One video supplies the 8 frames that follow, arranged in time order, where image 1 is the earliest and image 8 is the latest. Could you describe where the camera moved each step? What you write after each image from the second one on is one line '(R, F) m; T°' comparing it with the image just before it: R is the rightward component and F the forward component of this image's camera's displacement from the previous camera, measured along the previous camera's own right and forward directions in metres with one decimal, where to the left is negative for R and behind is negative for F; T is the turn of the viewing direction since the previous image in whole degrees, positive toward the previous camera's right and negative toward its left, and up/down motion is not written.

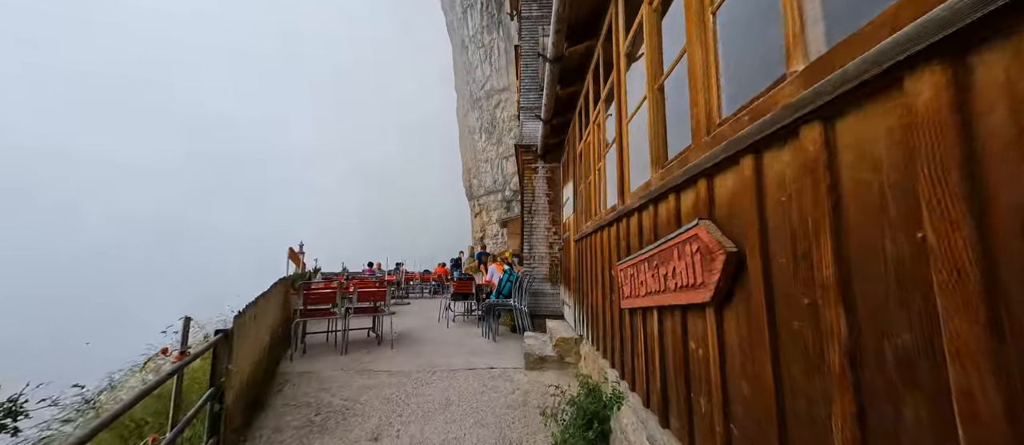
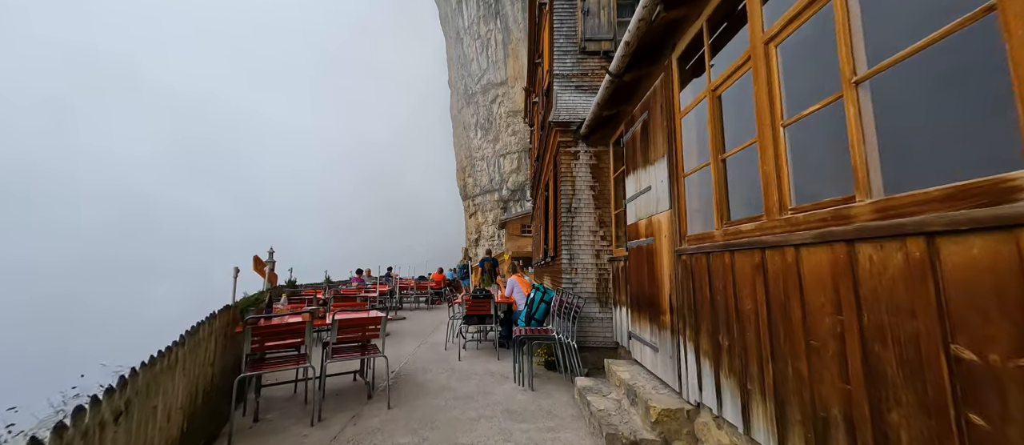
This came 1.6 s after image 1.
(-0.6, +1.8) m; +1°
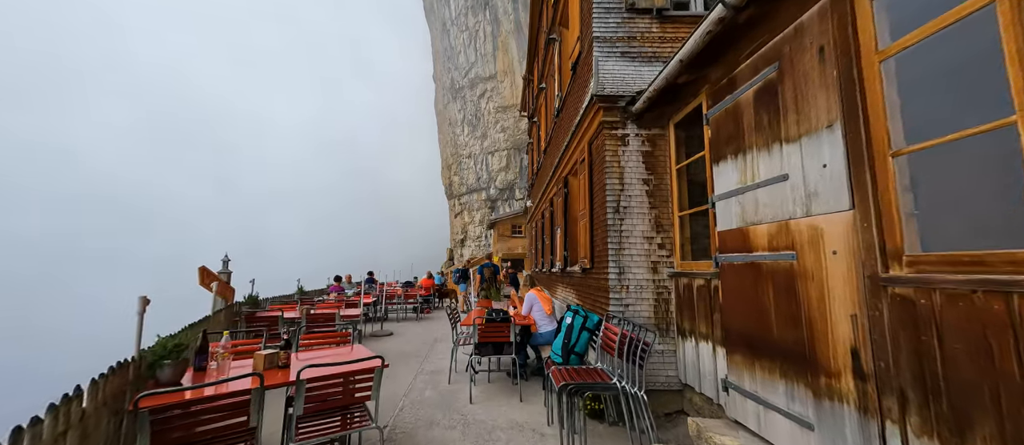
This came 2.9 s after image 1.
(-0.6, +1.3) m; +3°
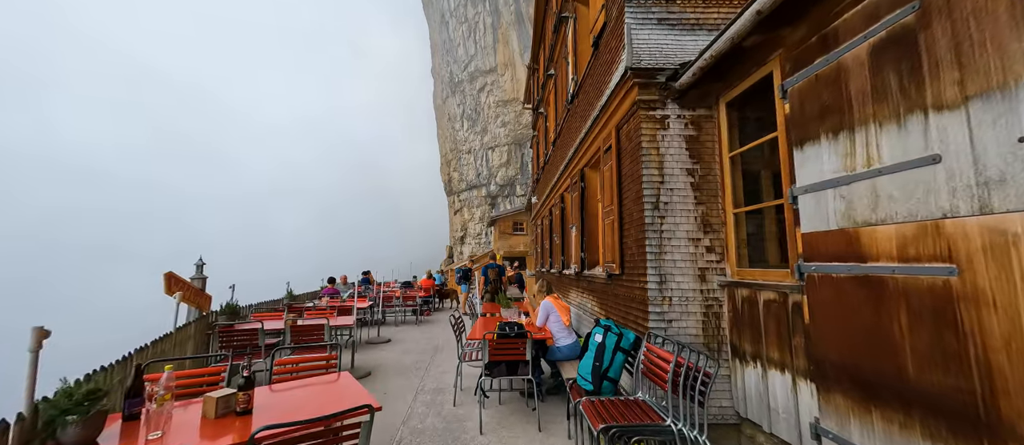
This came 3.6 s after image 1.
(-0.2, +0.7) m; 0°
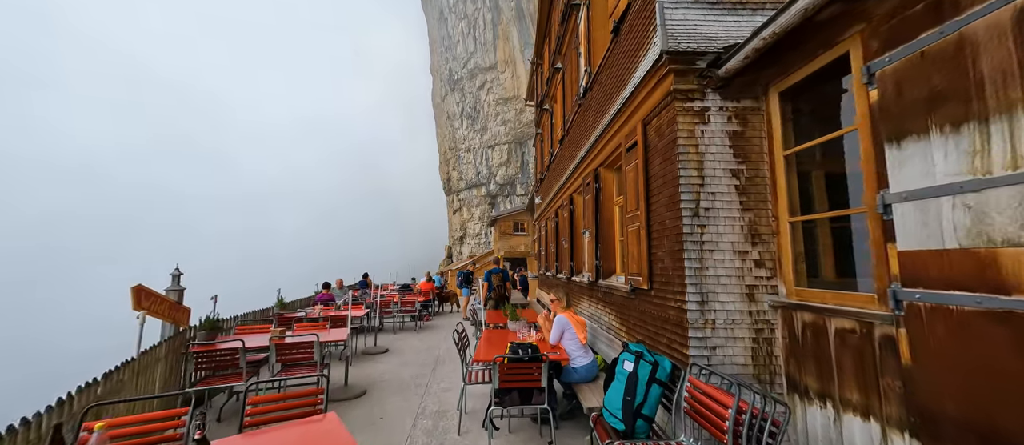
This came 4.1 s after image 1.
(-0.1, +0.5) m; 0°
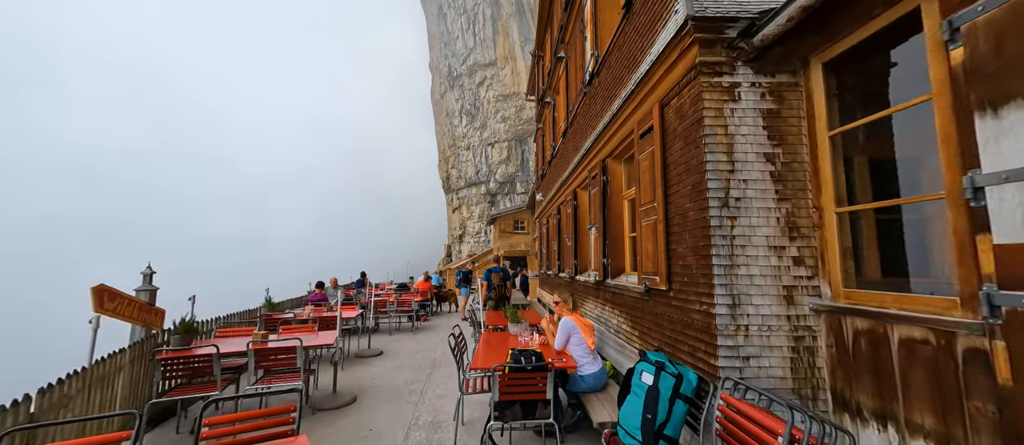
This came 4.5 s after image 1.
(0.0, +0.4) m; 0°
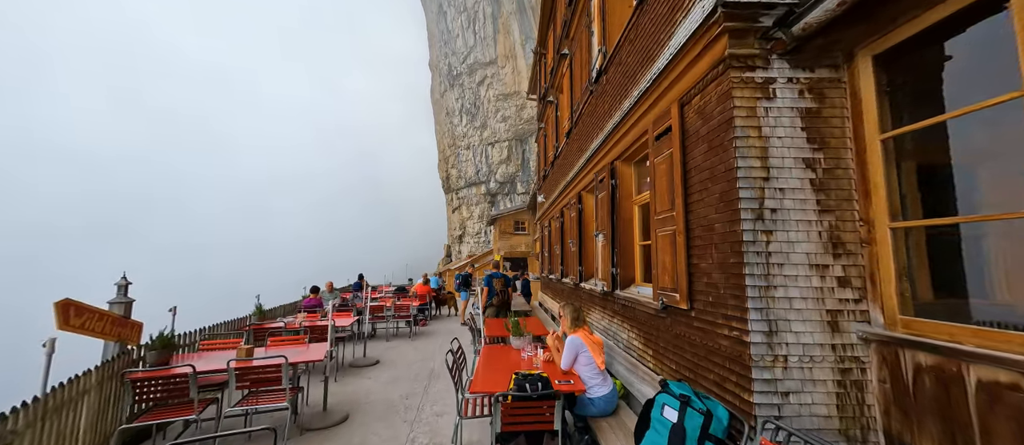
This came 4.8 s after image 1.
(0.0, +0.3) m; 0°
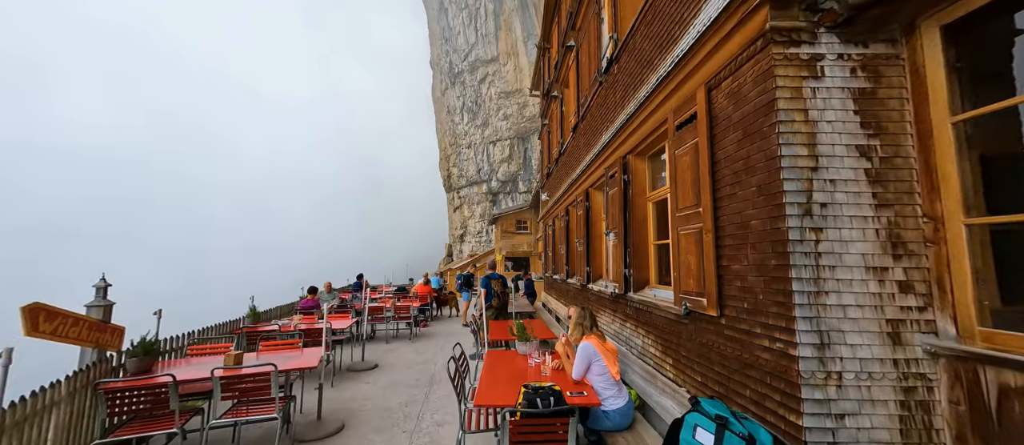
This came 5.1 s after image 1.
(-0.1, +0.3) m; 0°
